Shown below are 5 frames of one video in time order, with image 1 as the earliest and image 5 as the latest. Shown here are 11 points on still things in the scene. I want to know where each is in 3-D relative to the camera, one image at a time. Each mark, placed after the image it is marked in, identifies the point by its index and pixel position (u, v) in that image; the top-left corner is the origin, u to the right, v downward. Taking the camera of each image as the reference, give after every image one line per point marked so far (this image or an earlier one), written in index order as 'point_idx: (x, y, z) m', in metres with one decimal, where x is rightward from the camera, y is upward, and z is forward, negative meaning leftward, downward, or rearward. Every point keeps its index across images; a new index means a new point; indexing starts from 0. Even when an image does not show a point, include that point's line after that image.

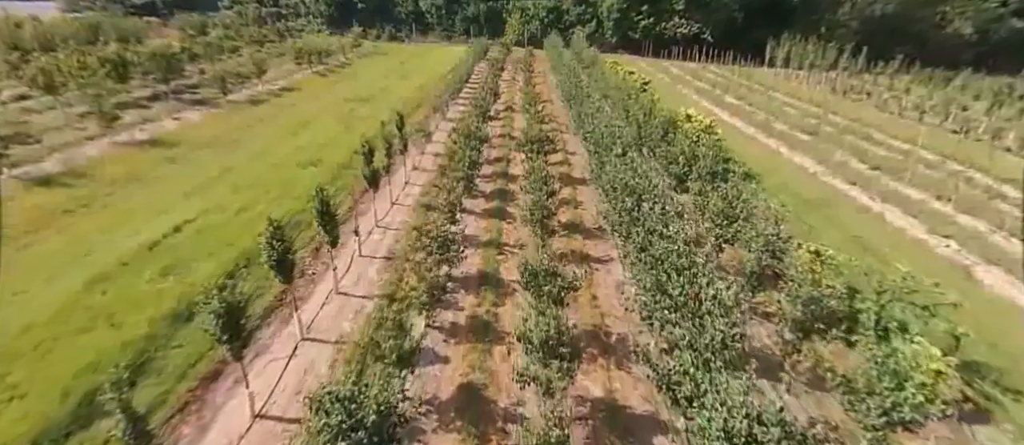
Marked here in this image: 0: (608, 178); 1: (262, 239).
0: (+3.1, +1.5, +15.2) m
1: (-4.7, -0.3, +8.7) m
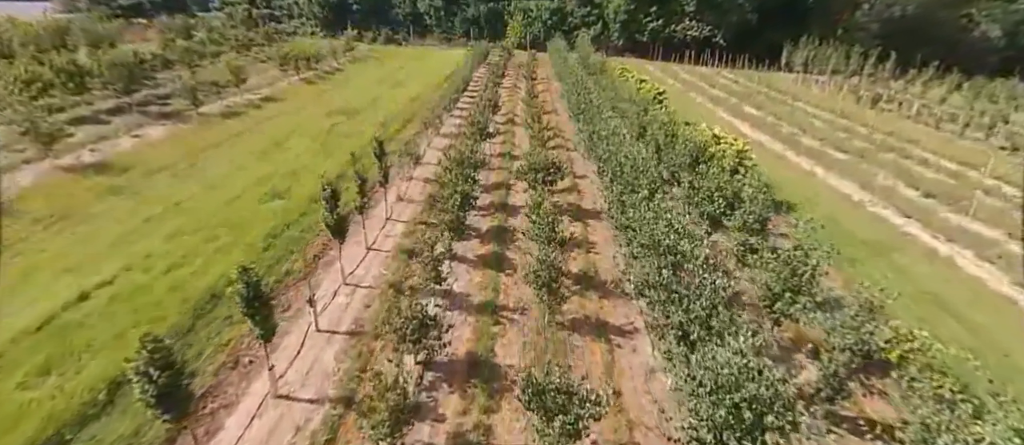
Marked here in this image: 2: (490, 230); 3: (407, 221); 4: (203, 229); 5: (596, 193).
0: (+3.1, 0.0, +12.3) m
1: (-4.7, -1.8, +5.8) m
2: (-0.7, -0.3, +16.0) m
3: (-3.6, 0.0, +15.9) m
4: (-9.2, -0.2, +13.8) m
5: (+3.5, +1.2, +19.2) m
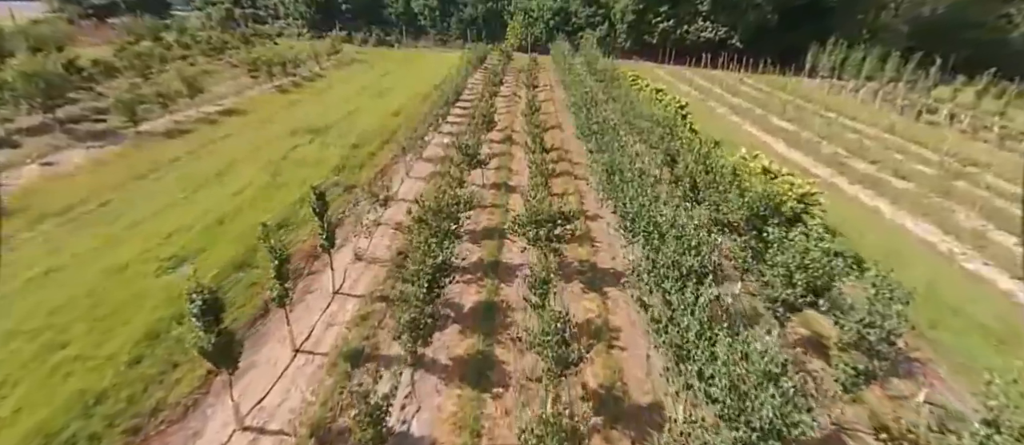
0: (+2.9, -1.9, +8.0) m
1: (-5.0, -3.7, +1.6) m
2: (-0.9, -2.2, +11.7) m
3: (-3.8, -1.8, +11.7) m
4: (-9.4, -2.1, +9.5) m
5: (+3.3, -0.8, +15.0) m
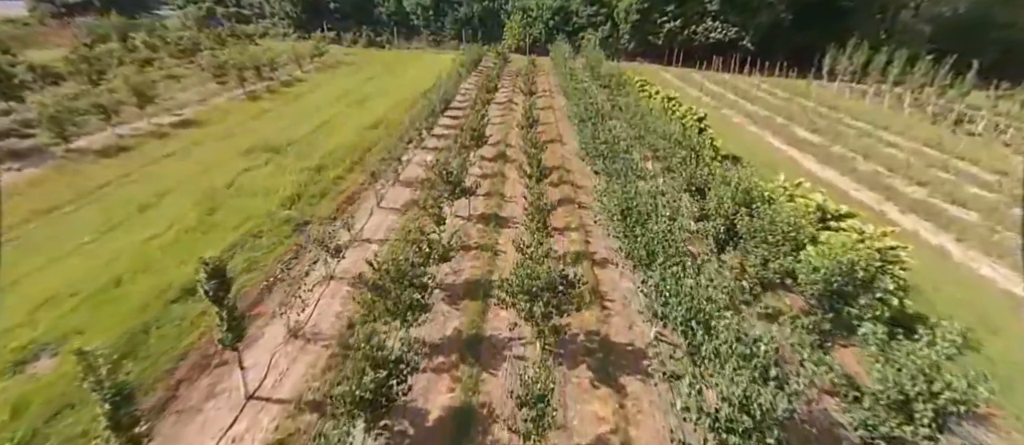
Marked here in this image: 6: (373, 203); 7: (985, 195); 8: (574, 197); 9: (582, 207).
0: (+2.6, -3.3, +4.7) m
1: (-5.3, -5.1, -1.7) m
2: (-1.2, -3.6, +8.4) m
3: (-4.1, -3.3, +8.4) m
4: (-9.7, -3.5, +6.3) m
5: (+3.0, -2.2, +11.7) m
6: (-4.9, +0.7, +16.4) m
7: (+20.1, +1.1, +19.6) m
8: (+2.5, +1.0, +18.6) m
9: (+2.7, +0.6, +17.8) m
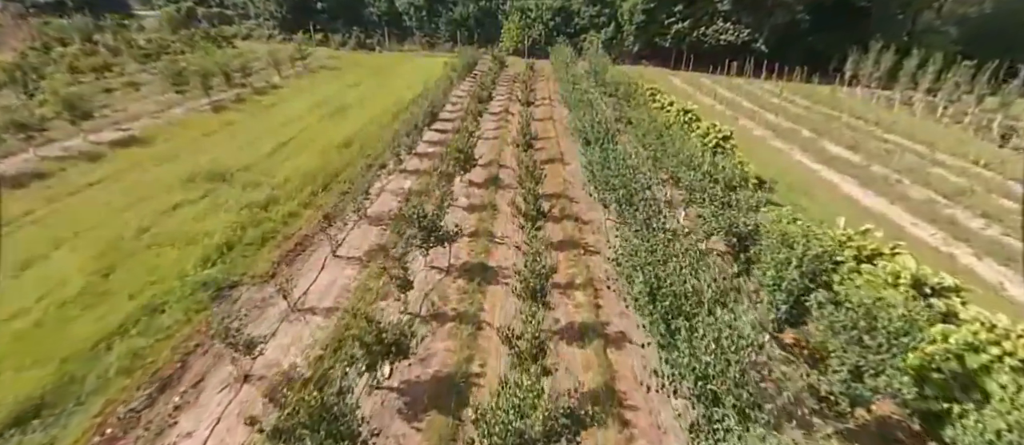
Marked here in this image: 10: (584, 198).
0: (+2.3, -4.8, +1.4) m
1: (-5.6, -6.6, -5.0) m
2: (-1.5, -5.1, +5.1) m
3: (-4.4, -4.8, +5.0) m
4: (-10.0, -5.0, +2.9) m
5: (+2.7, -3.7, +8.3) m
6: (-5.2, -0.8, +13.0) m
7: (+19.8, -0.4, +16.2) m
8: (+2.2, -0.5, +15.3) m
9: (+2.4, -0.9, +14.5) m
10: (+2.8, +0.8, +18.0) m
